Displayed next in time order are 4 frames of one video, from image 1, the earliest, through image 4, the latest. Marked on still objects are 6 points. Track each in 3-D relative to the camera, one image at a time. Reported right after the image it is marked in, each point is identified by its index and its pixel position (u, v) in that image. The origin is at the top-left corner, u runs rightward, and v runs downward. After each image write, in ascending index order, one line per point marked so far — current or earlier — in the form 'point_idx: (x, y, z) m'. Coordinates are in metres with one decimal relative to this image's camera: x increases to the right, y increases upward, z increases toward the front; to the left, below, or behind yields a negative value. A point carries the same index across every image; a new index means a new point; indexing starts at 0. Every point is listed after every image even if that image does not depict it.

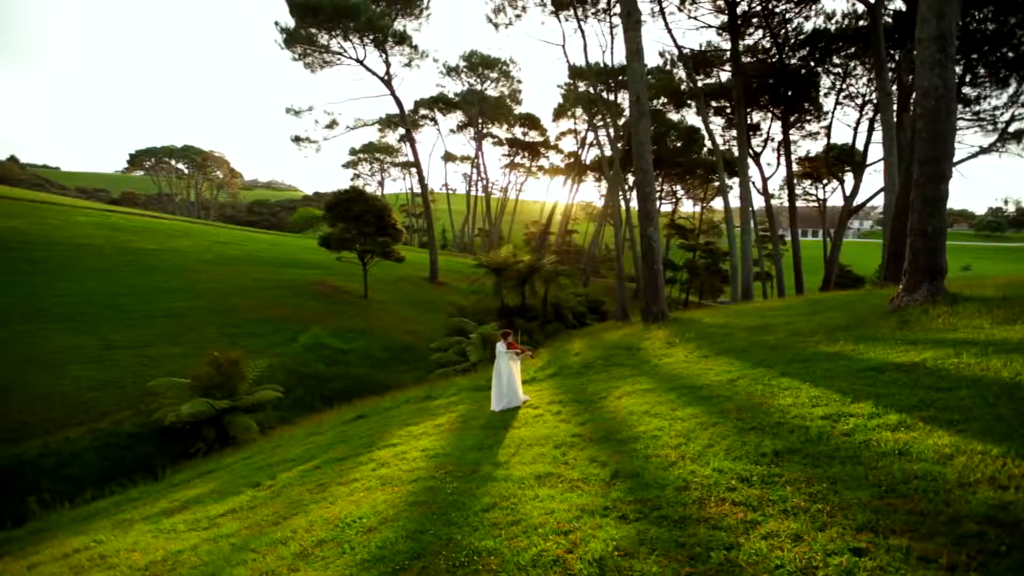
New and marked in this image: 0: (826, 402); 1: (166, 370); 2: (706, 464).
0: (+3.3, -1.2, +6.0) m
1: (-10.5, -2.5, +17.4) m
2: (+1.7, -1.5, +4.9) m
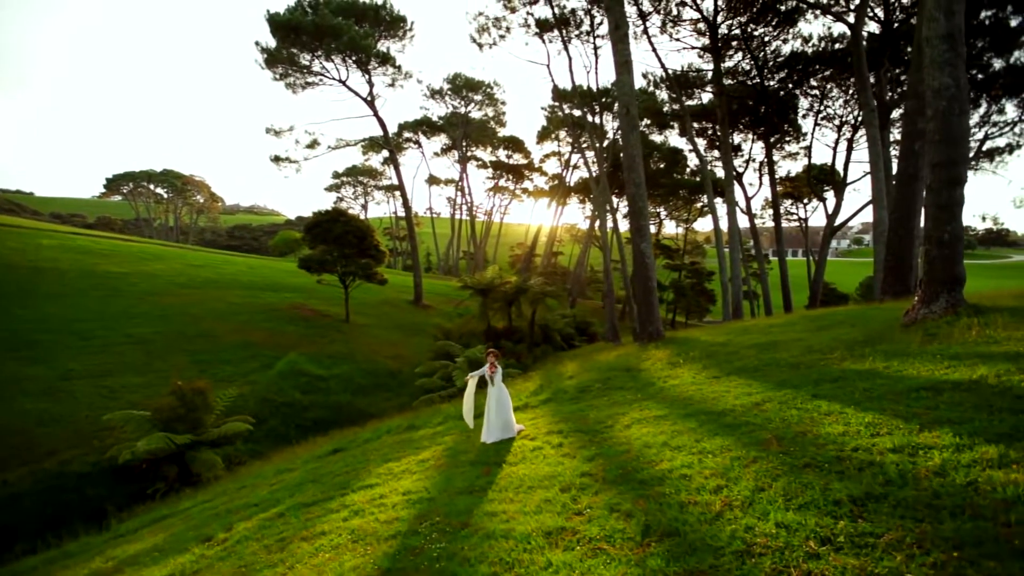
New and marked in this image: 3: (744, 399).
0: (+3.3, -1.2, +5.0) m
1: (-10.8, -3.2, +16.0) m
2: (+1.7, -1.5, +3.8) m
3: (+3.1, -1.5, +7.7) m
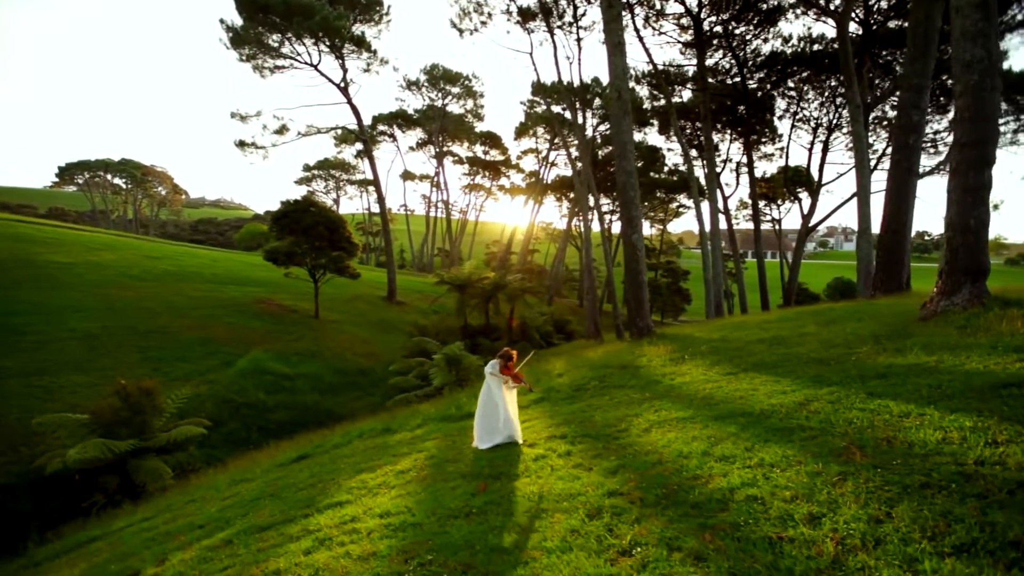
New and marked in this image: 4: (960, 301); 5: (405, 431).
0: (+3.4, -1.0, +3.9) m
1: (-11.2, -2.9, +14.2) m
2: (+1.9, -1.3, +2.7) m
3: (+3.1, -1.3, +6.7) m
4: (+8.2, -0.2, +10.5) m
5: (-1.9, -2.6, +10.3) m
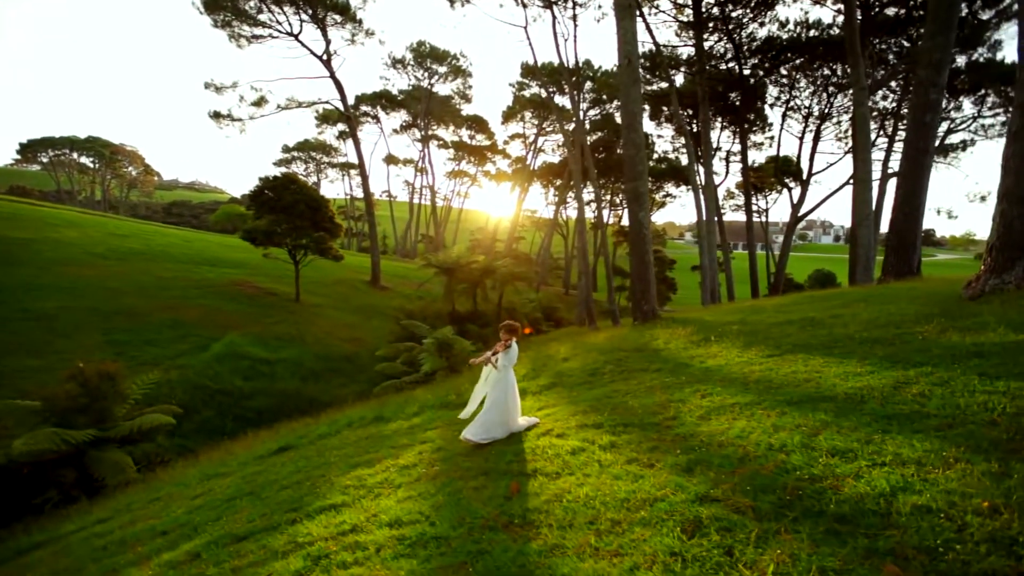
0: (+3.8, -0.7, +2.9) m
1: (-11.1, -2.3, +12.7) m
2: (+2.3, -1.0, +1.6) m
3: (+3.4, -0.9, +5.6) m
4: (+8.4, +0.2, +9.6) m
5: (-1.7, -2.1, +9.1) m
